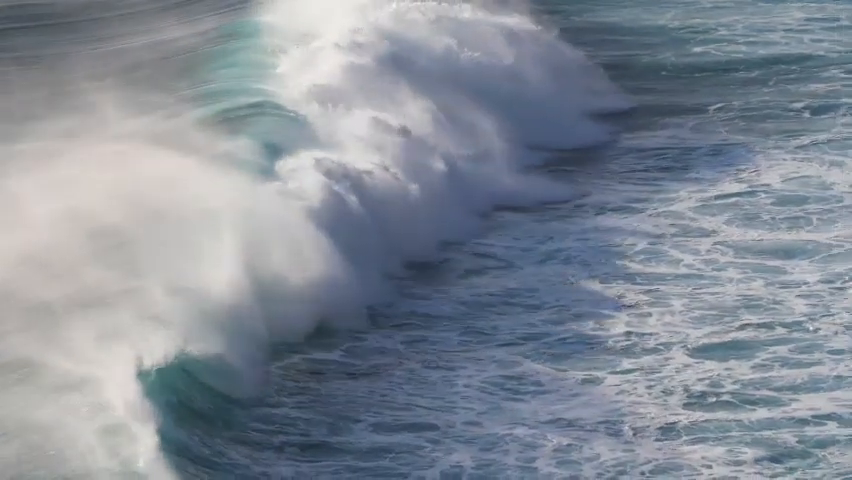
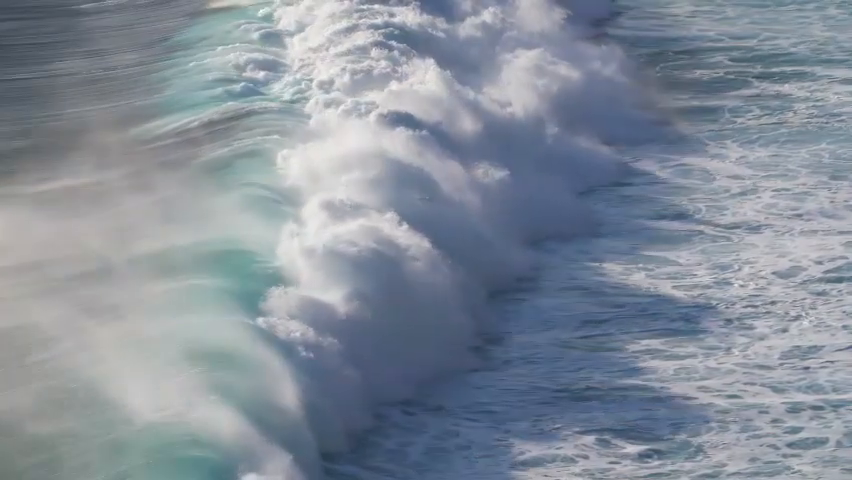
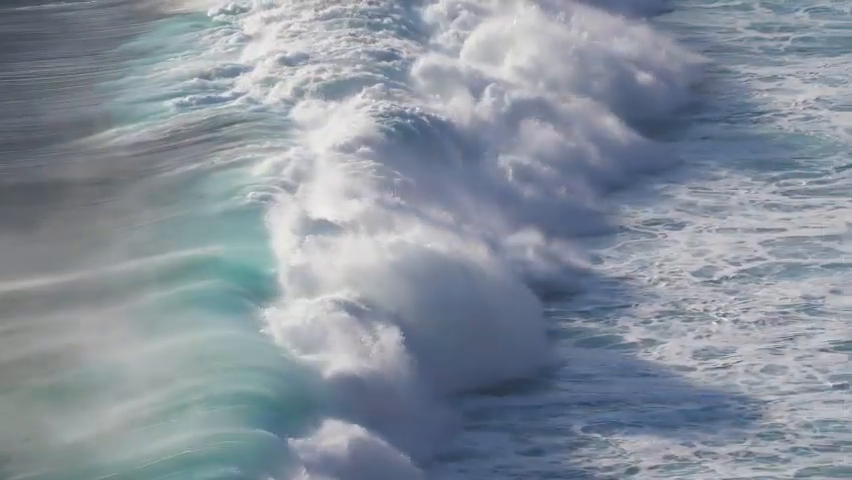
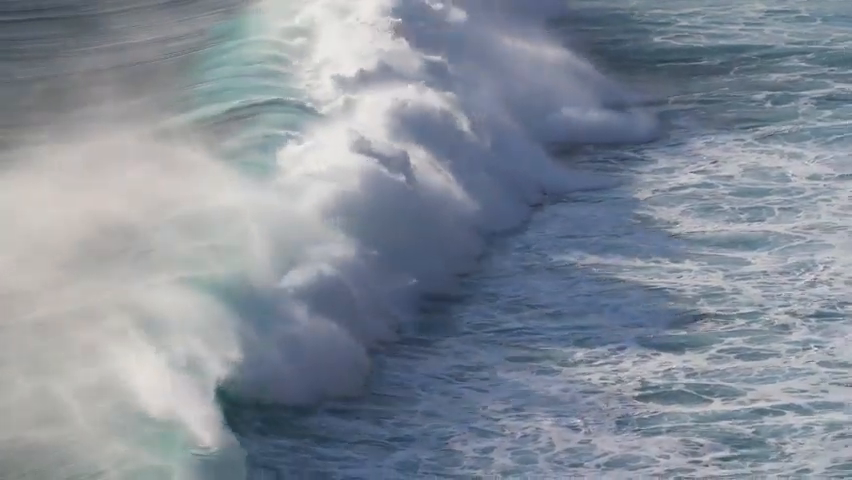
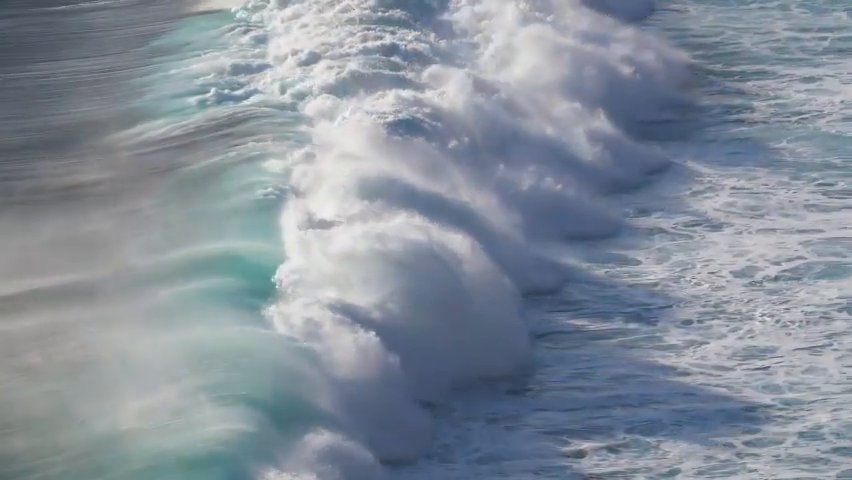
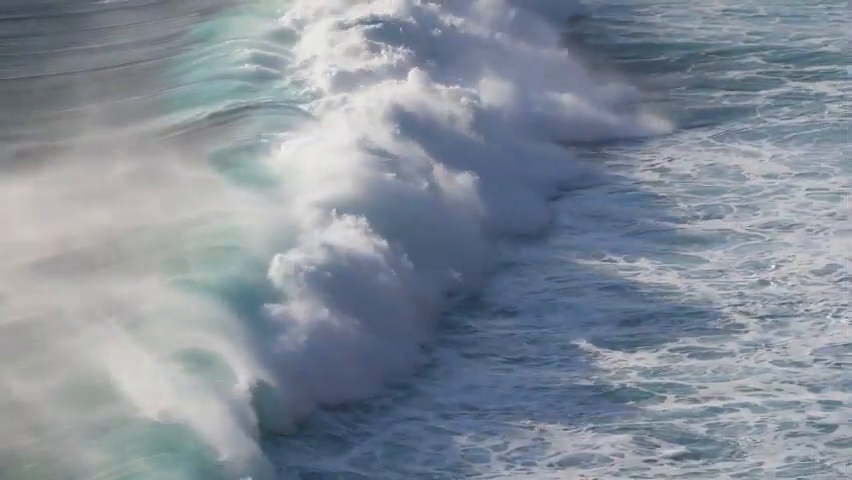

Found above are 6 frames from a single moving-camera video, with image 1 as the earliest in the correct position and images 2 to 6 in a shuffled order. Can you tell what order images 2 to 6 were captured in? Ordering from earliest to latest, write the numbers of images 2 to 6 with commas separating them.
4, 6, 2, 5, 3
